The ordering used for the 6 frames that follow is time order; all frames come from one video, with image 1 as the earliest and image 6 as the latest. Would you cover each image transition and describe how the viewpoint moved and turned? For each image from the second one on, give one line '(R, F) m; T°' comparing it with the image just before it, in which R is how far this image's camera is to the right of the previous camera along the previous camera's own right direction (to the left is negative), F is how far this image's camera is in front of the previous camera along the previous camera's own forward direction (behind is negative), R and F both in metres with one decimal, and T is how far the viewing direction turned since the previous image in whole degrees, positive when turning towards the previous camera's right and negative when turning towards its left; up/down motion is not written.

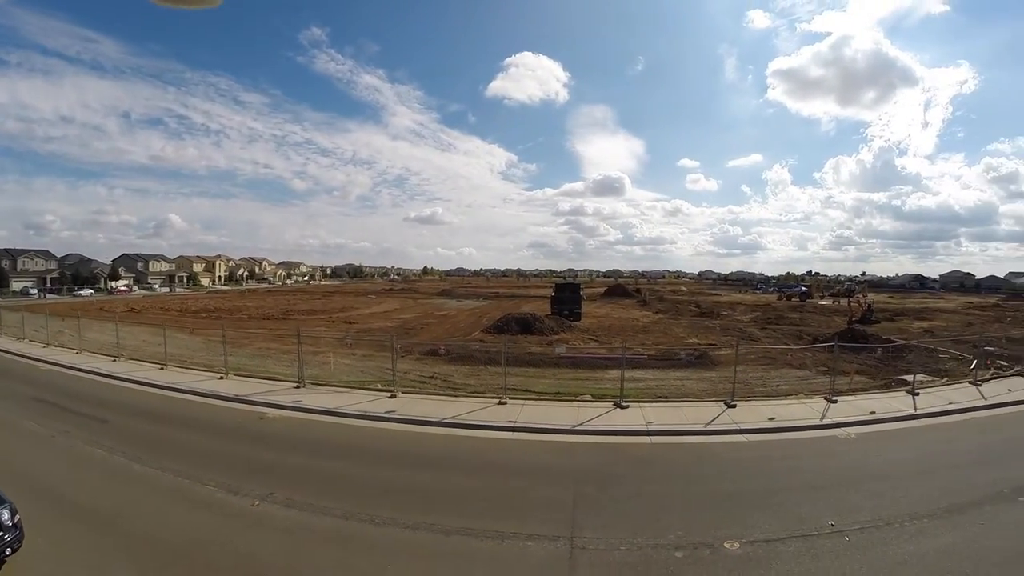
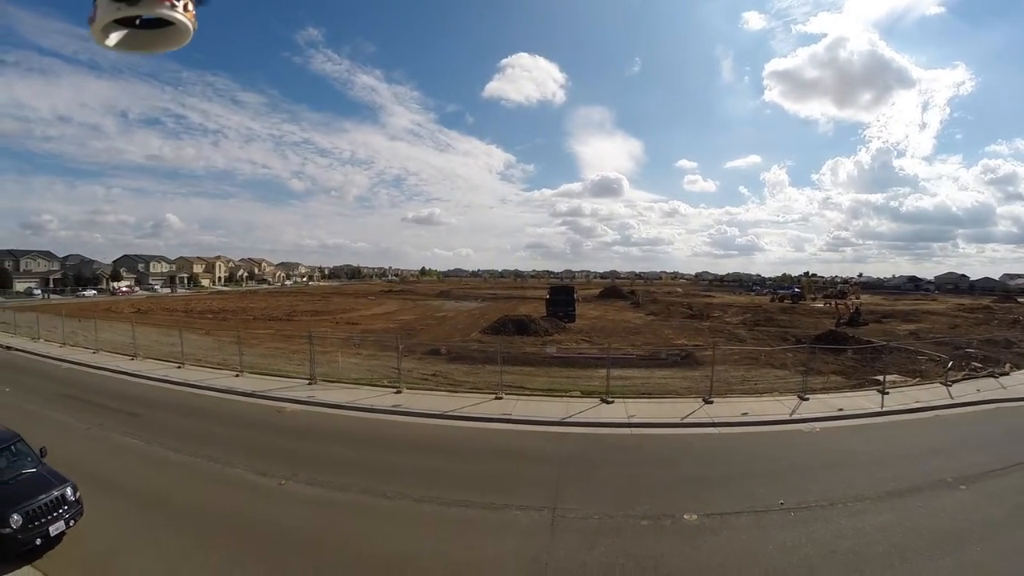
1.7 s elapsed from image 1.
(0.0, -0.8) m; 0°
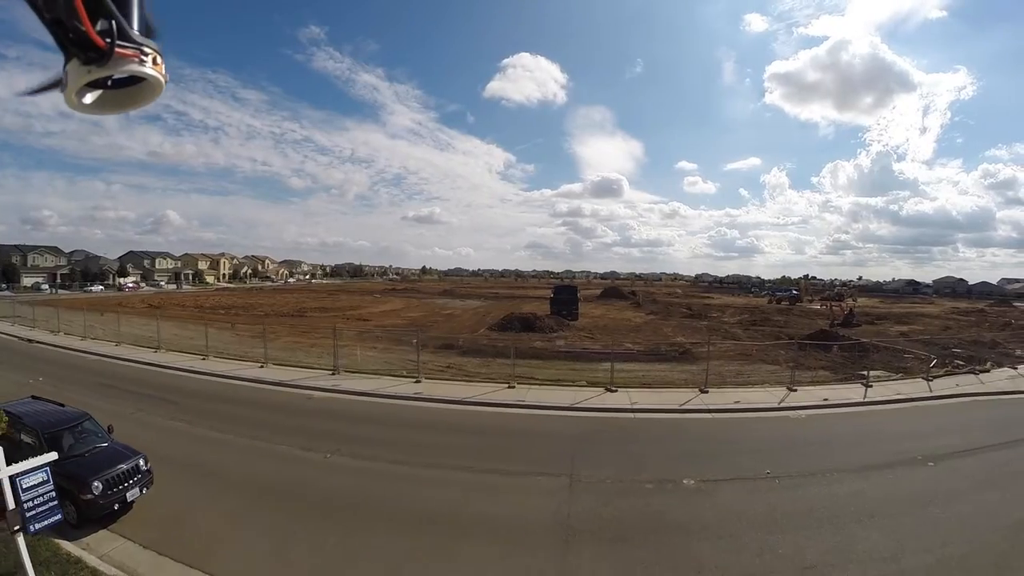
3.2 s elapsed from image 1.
(-0.3, -0.9) m; 0°
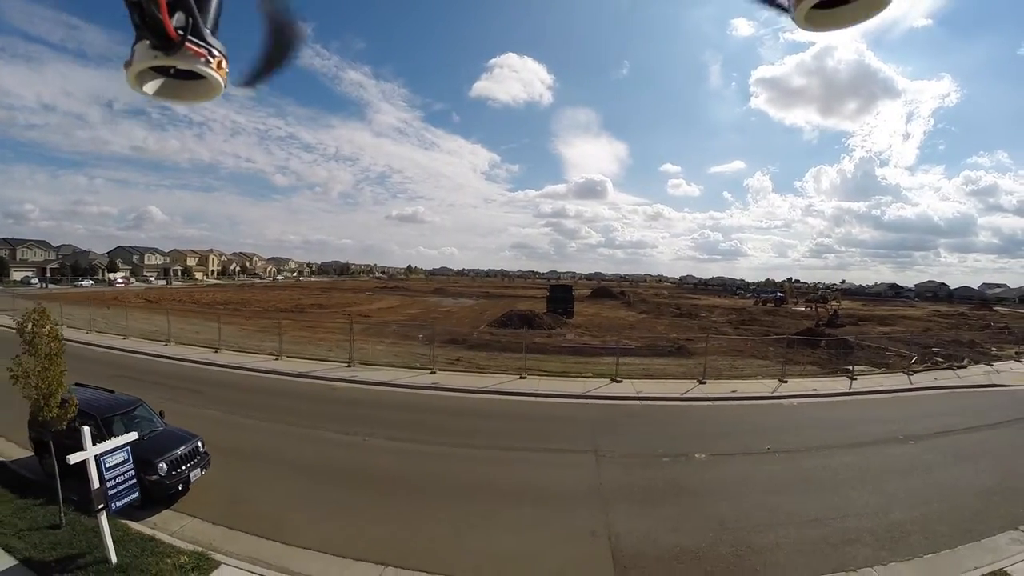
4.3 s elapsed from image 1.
(-0.6, -0.7) m; +1°
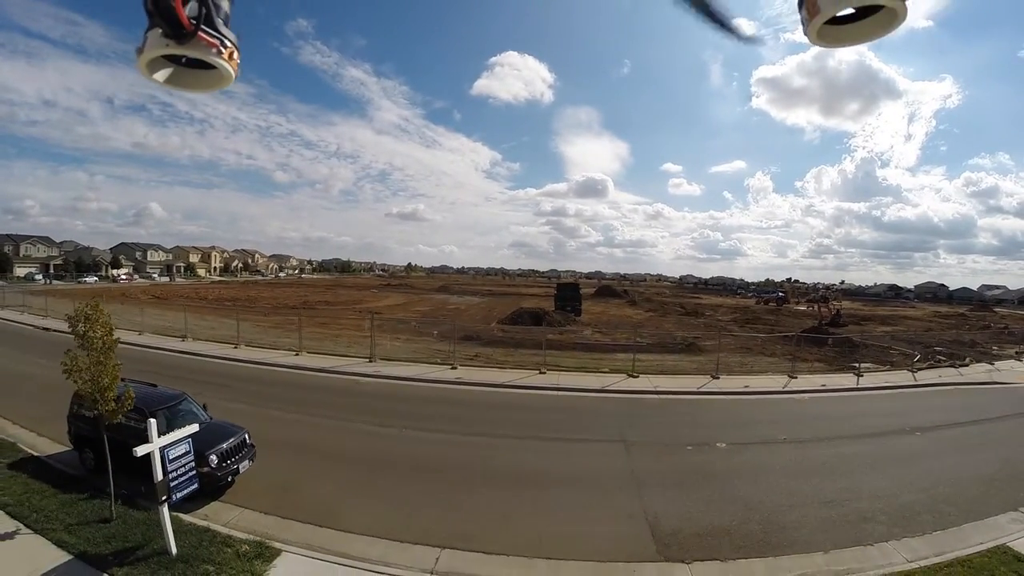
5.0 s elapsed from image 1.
(-0.6, -0.4) m; 0°
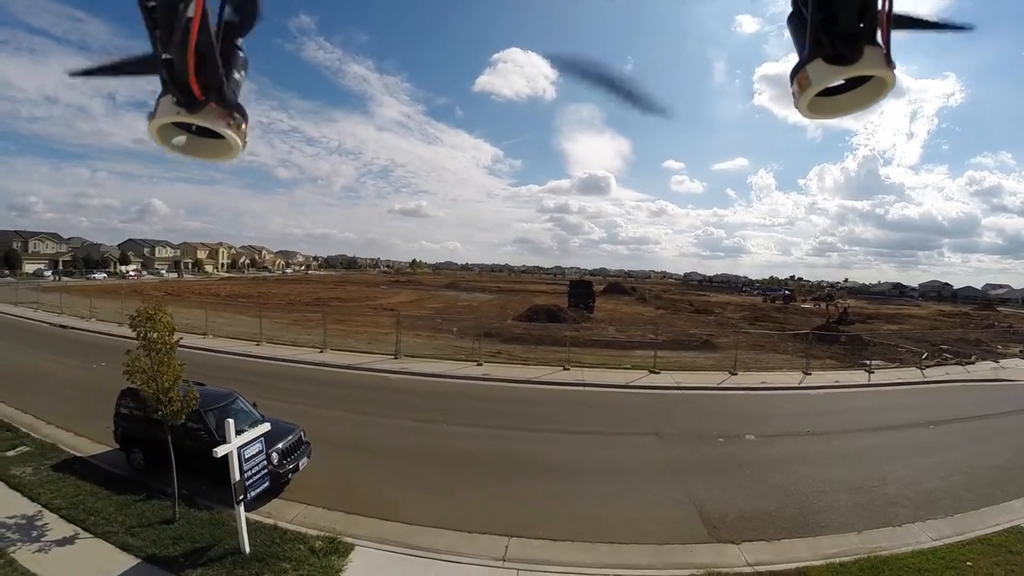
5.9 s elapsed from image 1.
(-0.6, -0.4) m; 0°
